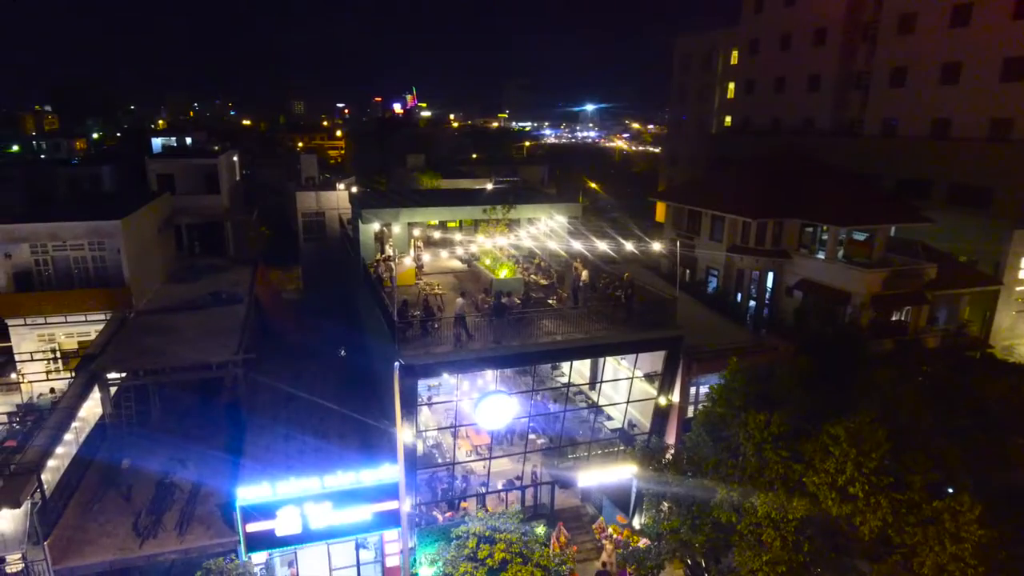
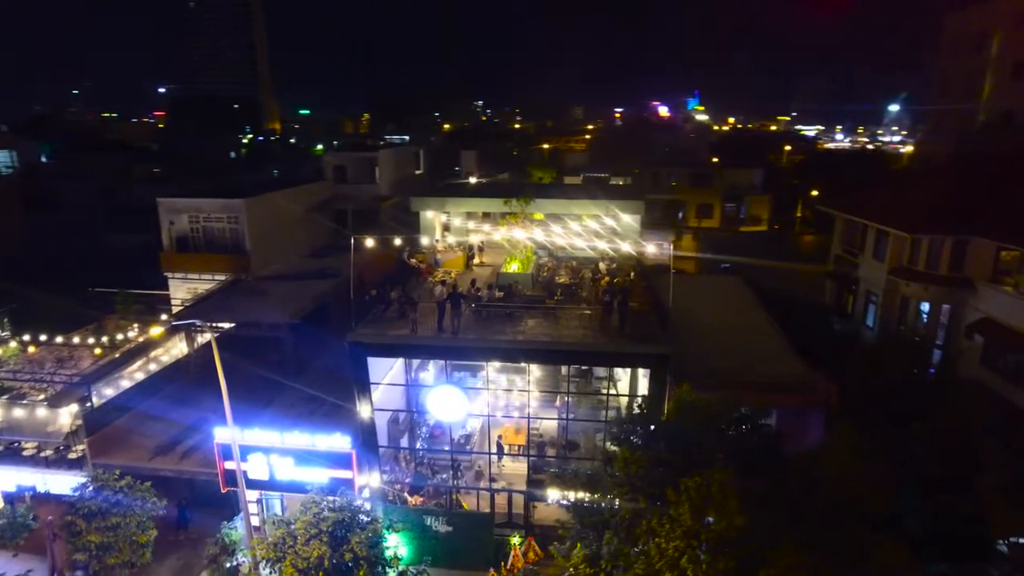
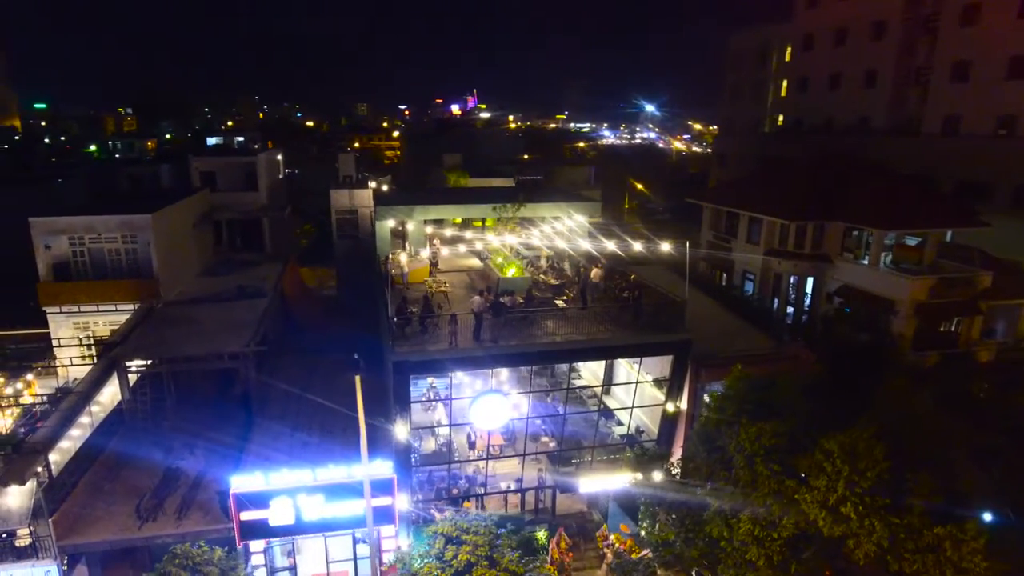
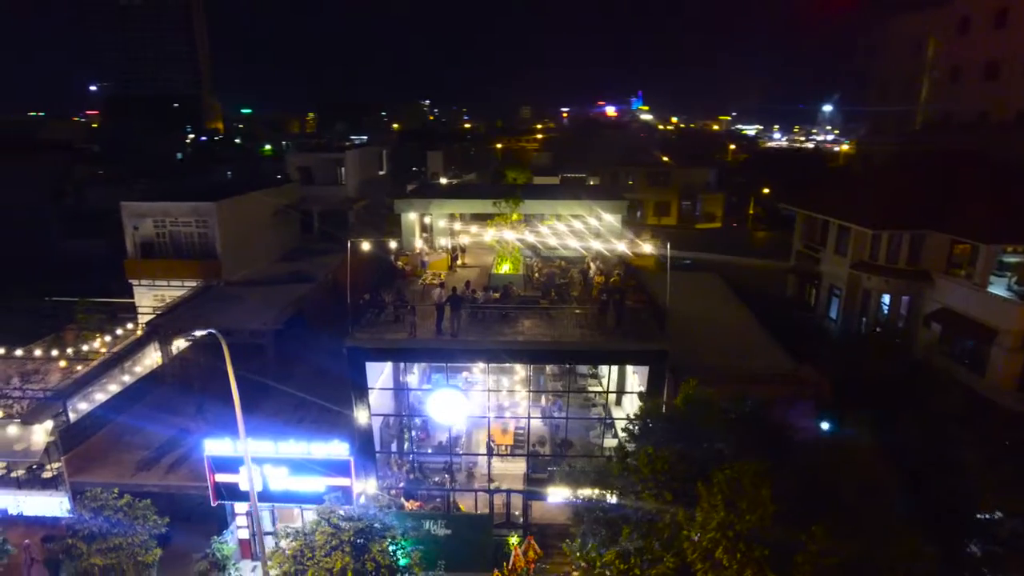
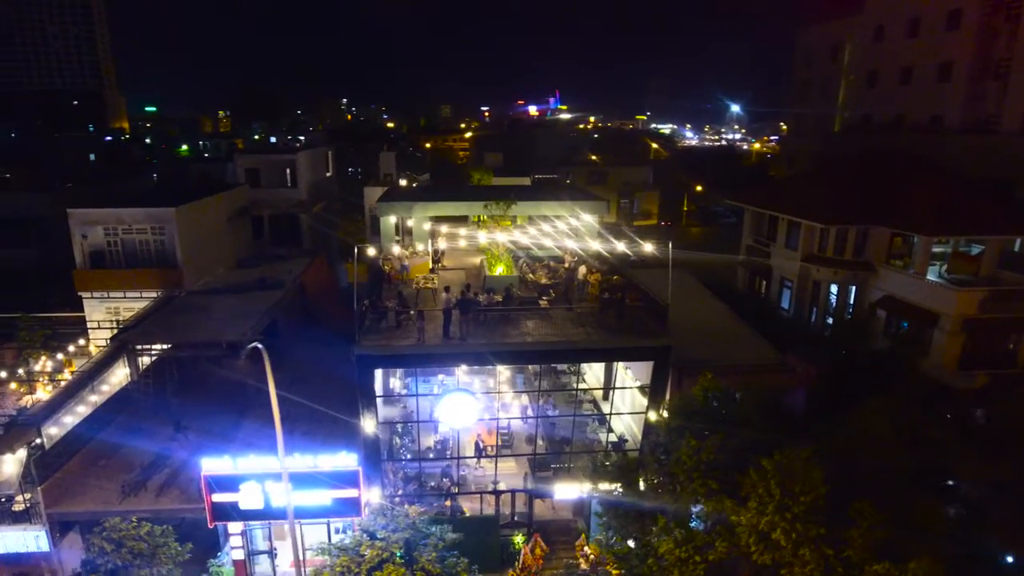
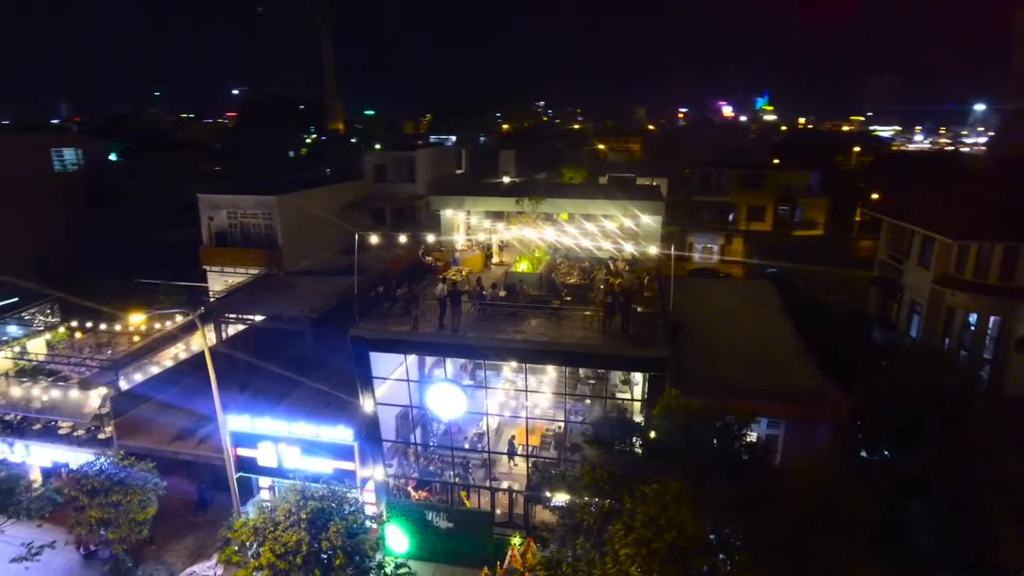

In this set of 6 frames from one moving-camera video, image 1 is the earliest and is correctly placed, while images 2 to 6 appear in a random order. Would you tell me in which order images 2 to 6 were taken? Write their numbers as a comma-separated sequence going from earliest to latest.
3, 5, 4, 2, 6
